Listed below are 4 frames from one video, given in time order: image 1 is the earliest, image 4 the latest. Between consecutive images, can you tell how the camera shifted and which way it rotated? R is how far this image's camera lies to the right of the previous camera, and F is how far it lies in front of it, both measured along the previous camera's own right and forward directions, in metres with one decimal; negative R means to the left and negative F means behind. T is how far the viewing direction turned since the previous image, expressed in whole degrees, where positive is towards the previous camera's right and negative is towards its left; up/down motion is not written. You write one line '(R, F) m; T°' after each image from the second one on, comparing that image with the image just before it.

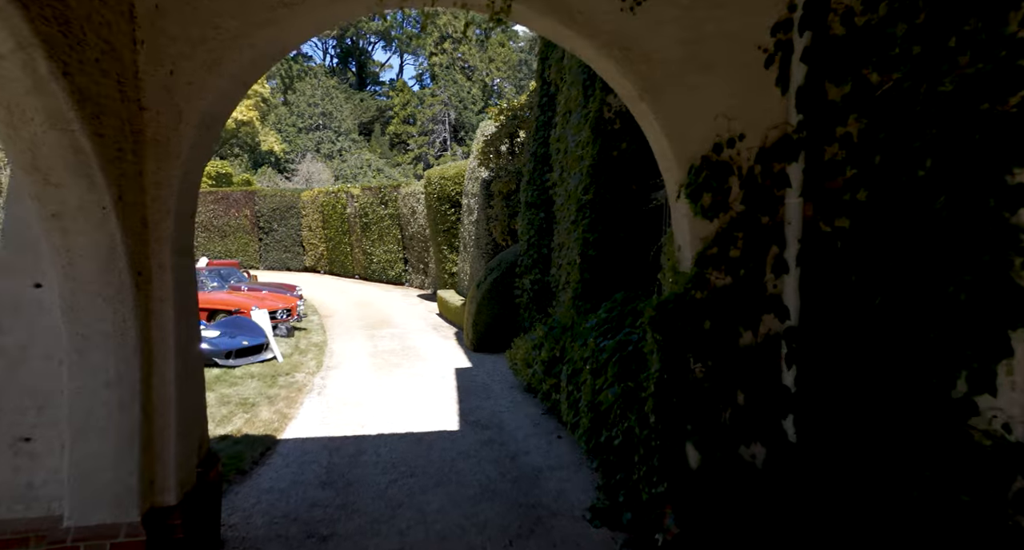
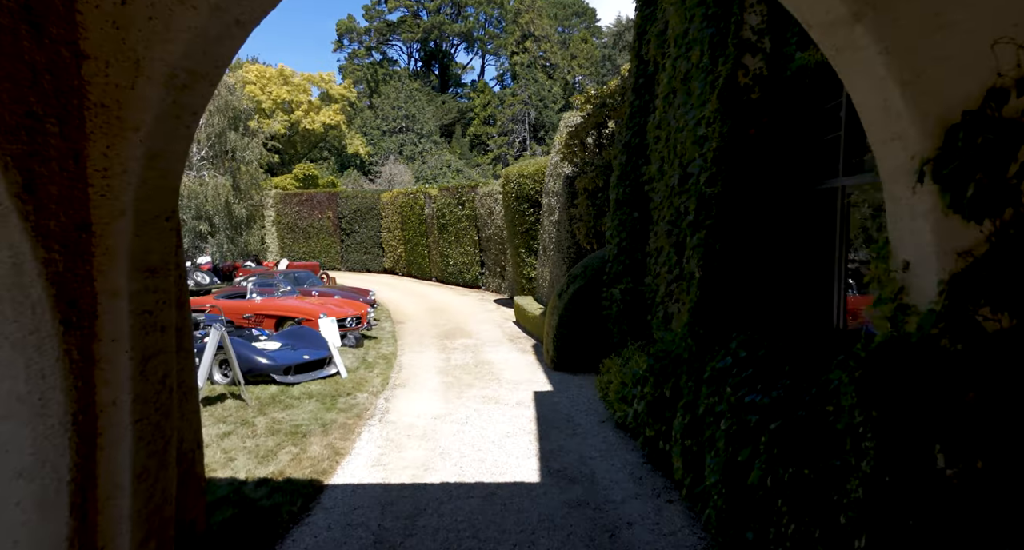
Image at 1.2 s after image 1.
(-0.1, +1.1) m; -8°
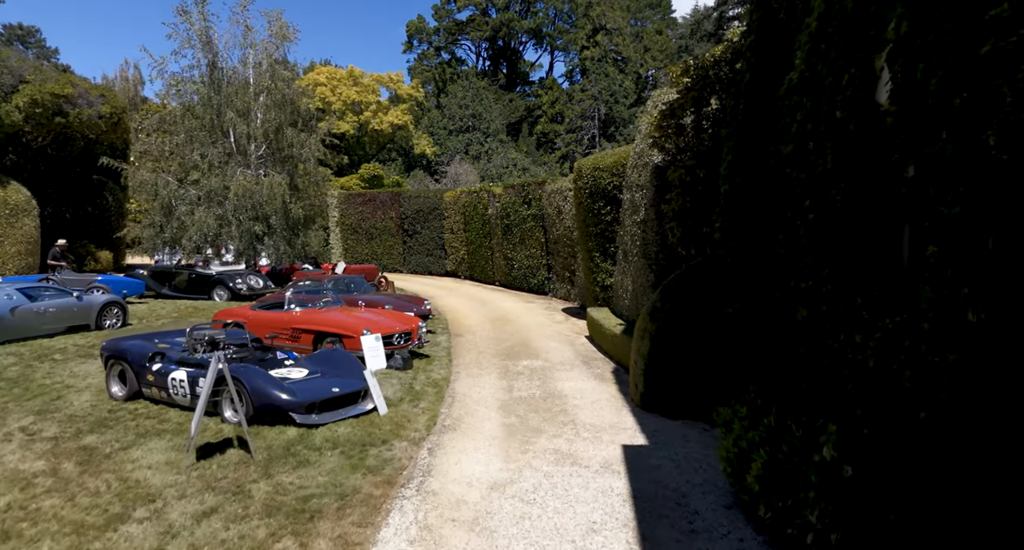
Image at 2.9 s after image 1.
(-0.2, +1.7) m; -6°
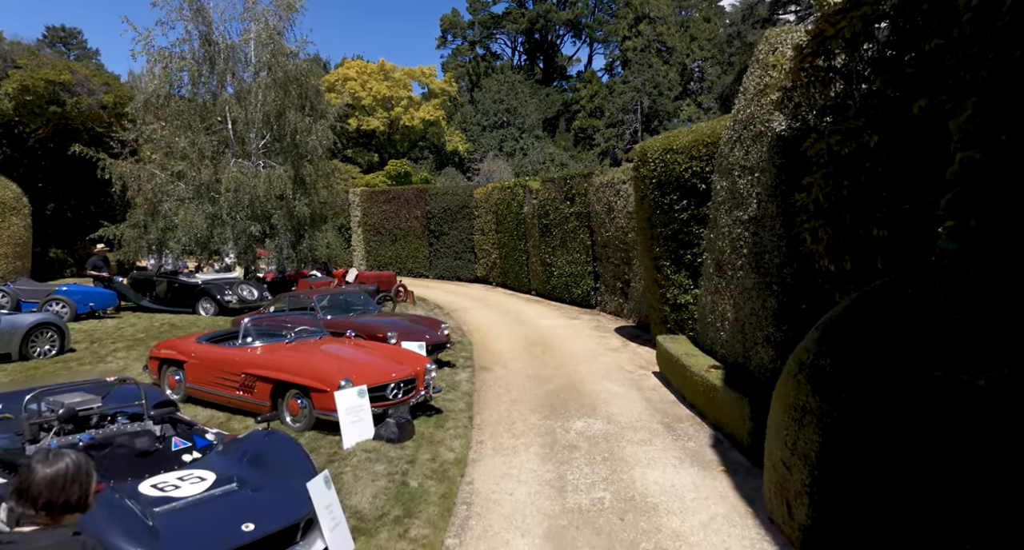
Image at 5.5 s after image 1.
(-0.2, +2.9) m; -3°
